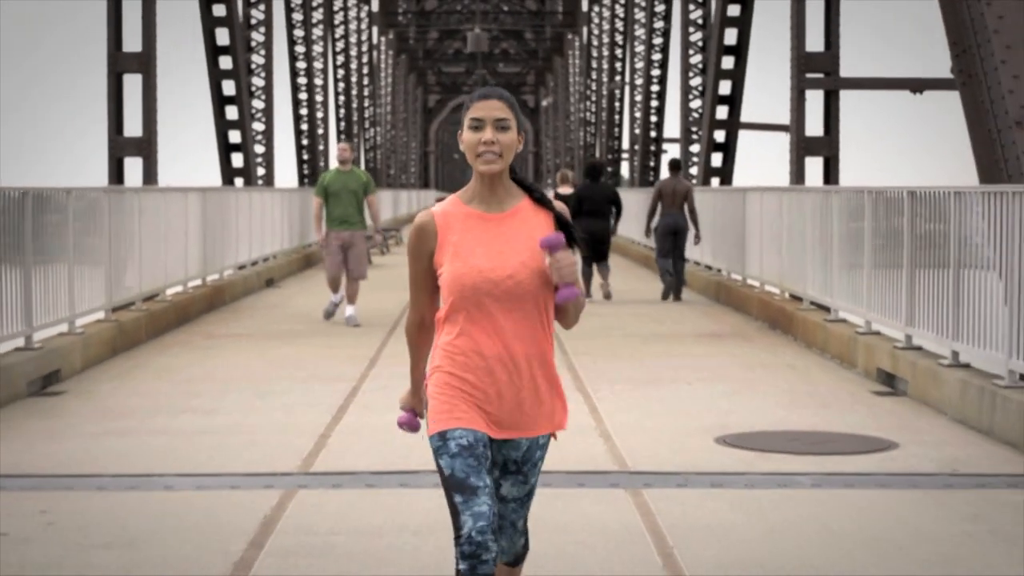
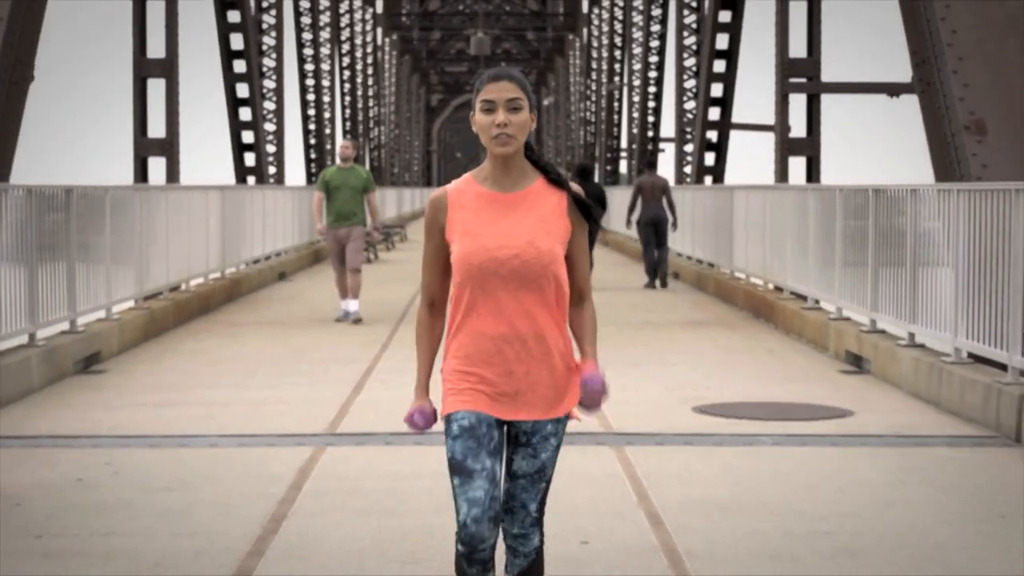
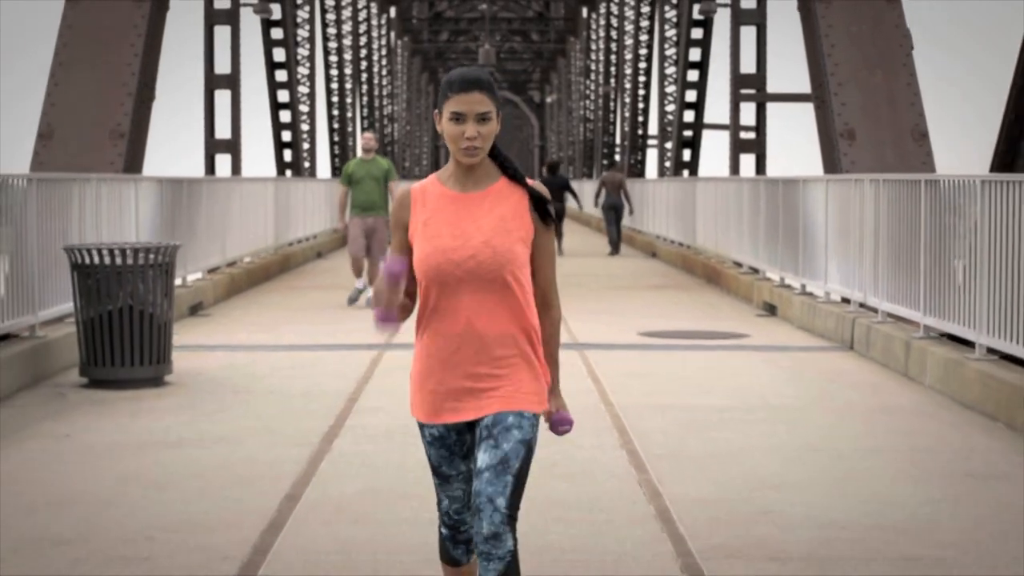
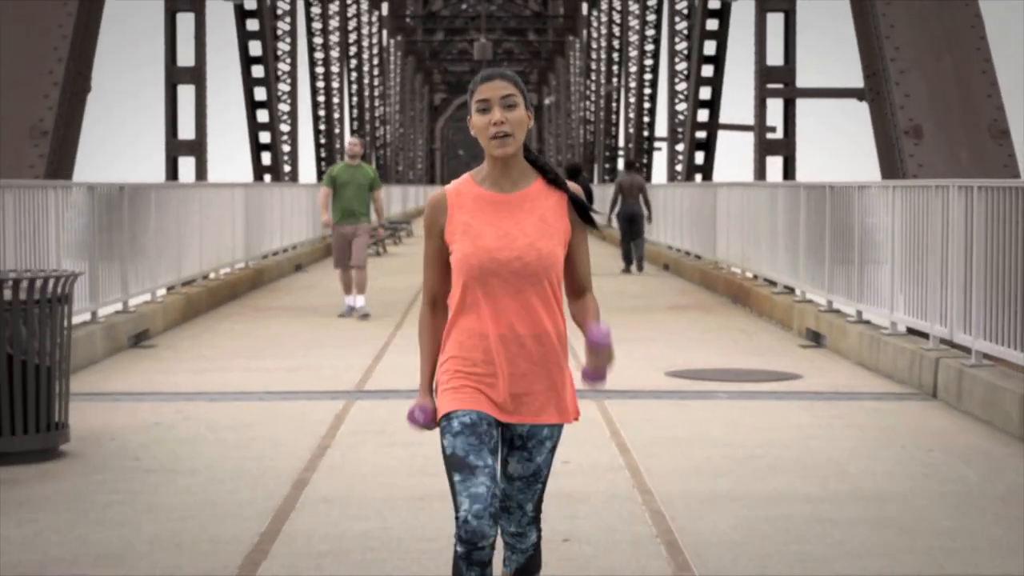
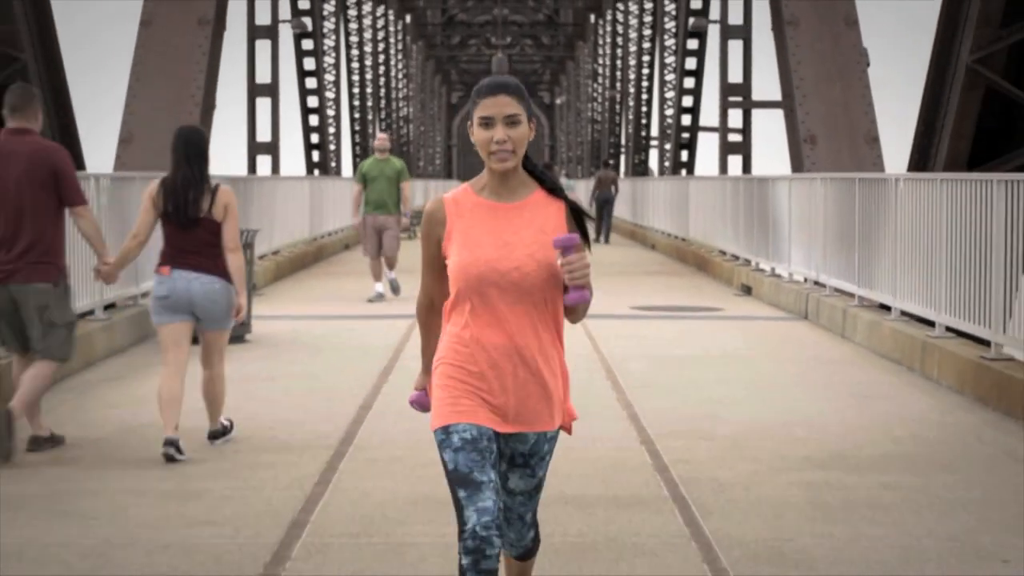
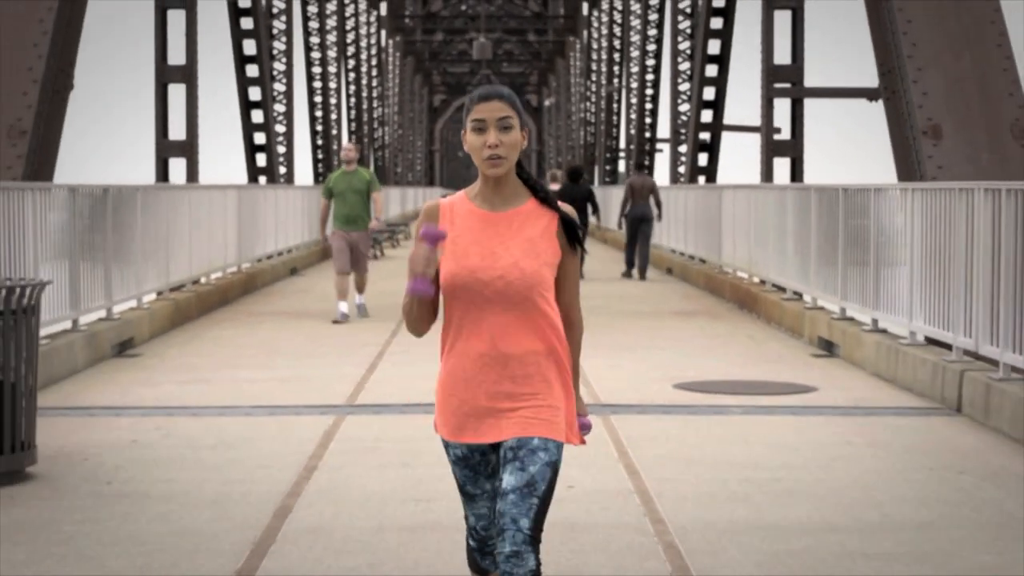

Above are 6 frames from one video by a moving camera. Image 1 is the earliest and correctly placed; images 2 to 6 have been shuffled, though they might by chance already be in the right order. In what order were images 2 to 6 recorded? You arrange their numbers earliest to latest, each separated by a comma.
2, 6, 4, 3, 5
